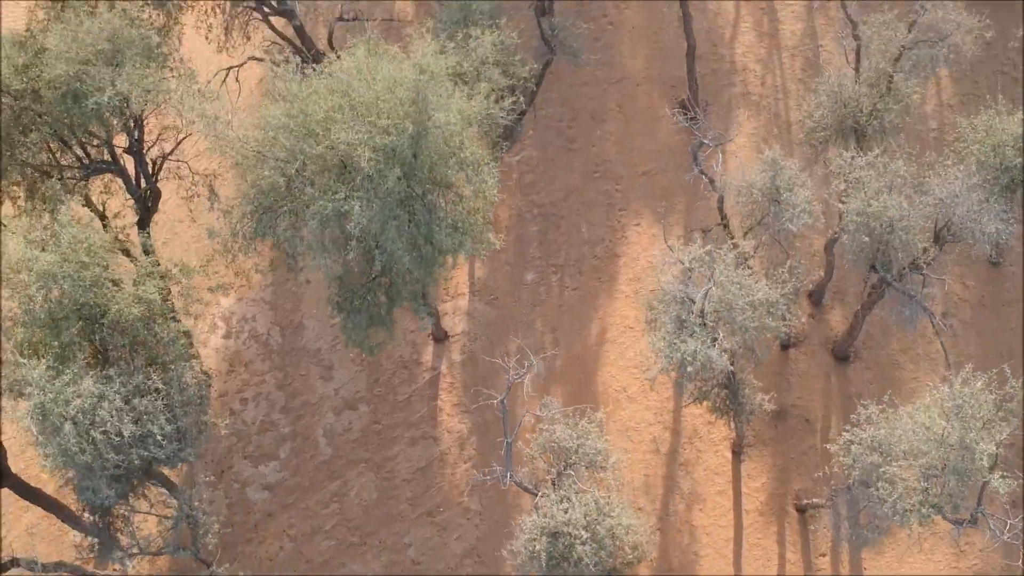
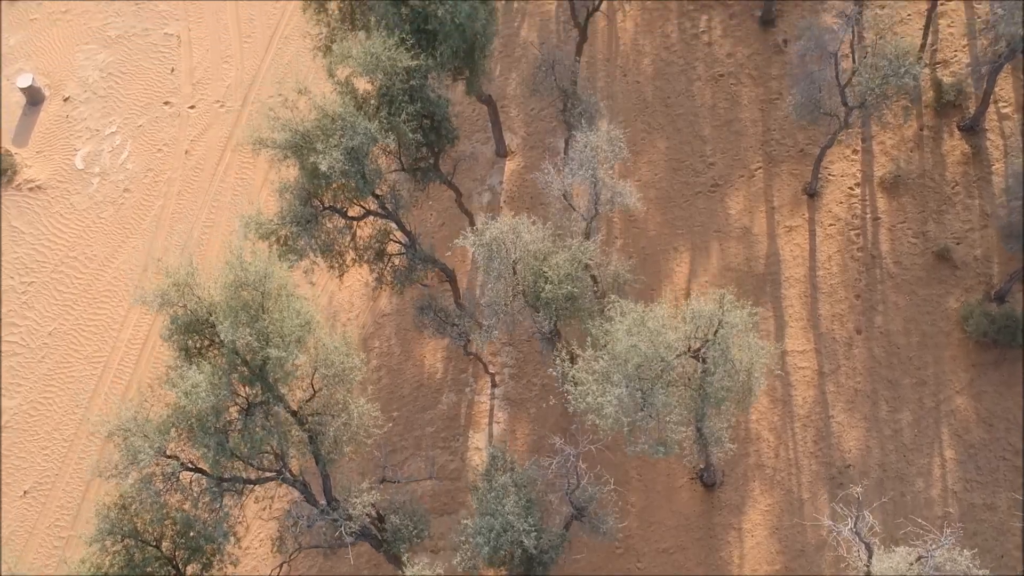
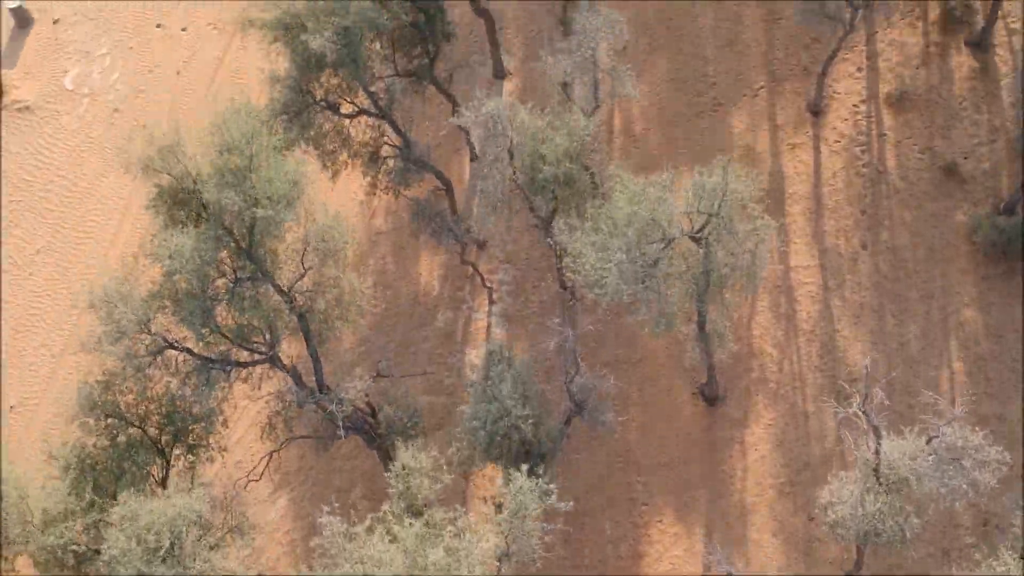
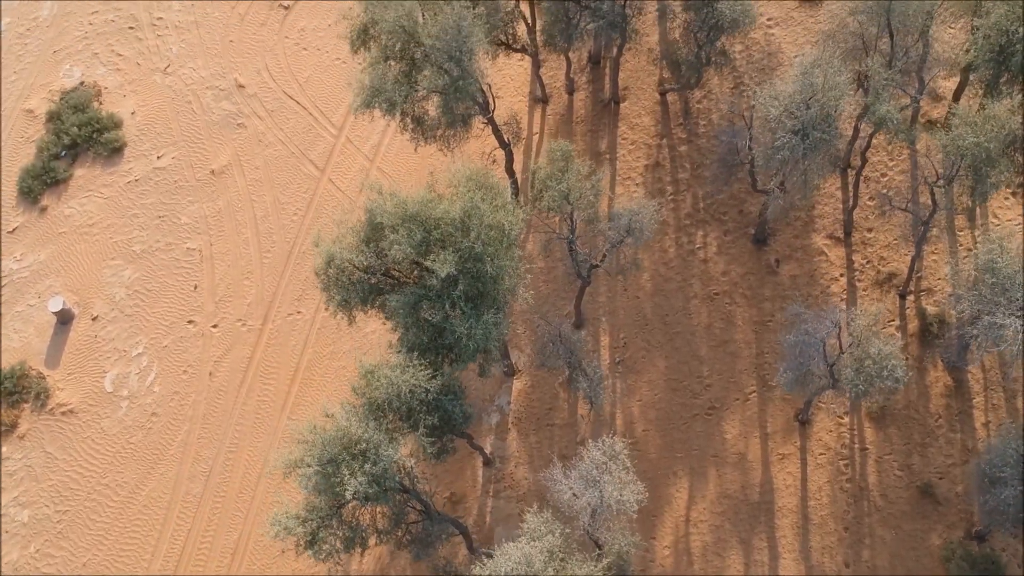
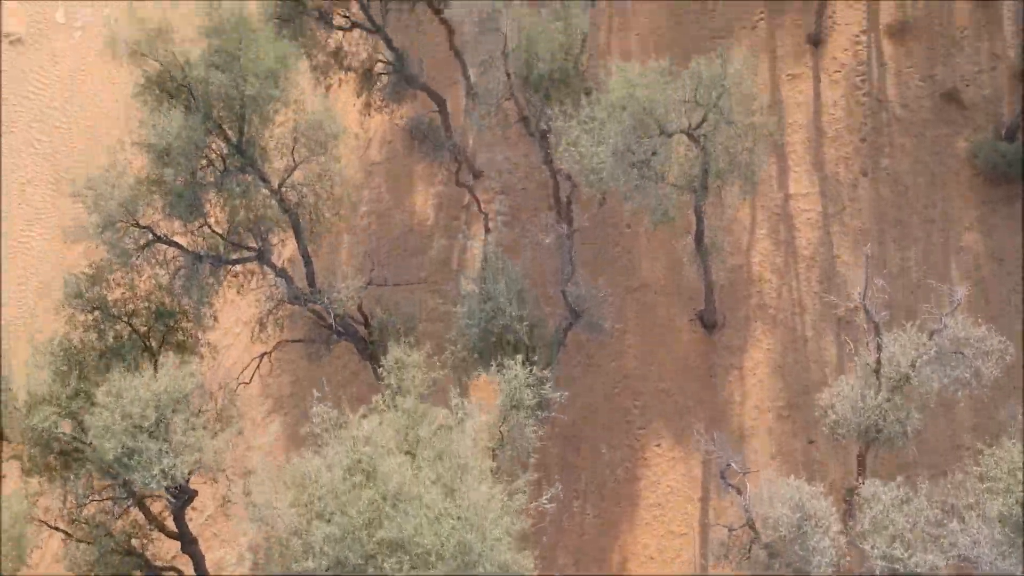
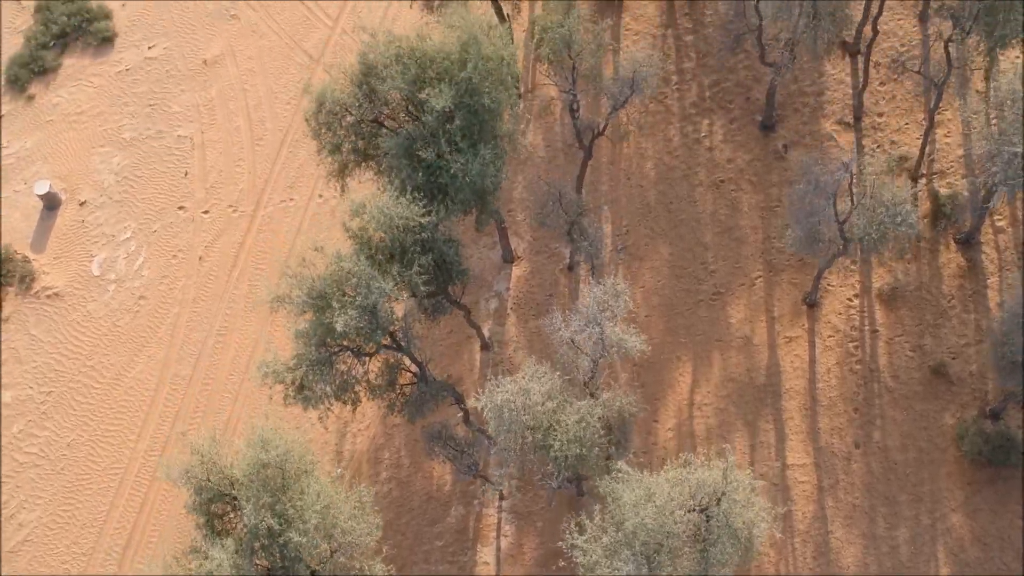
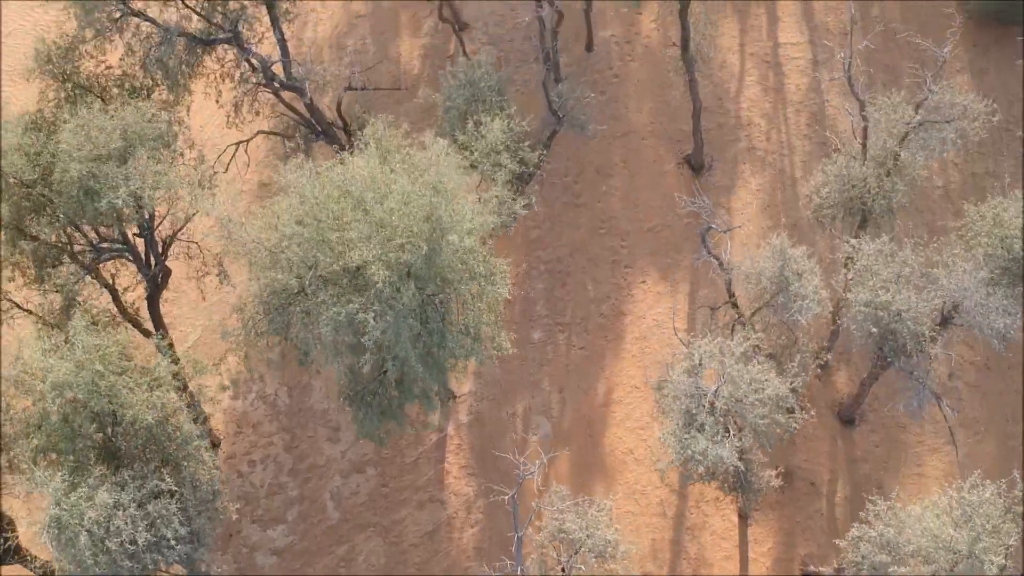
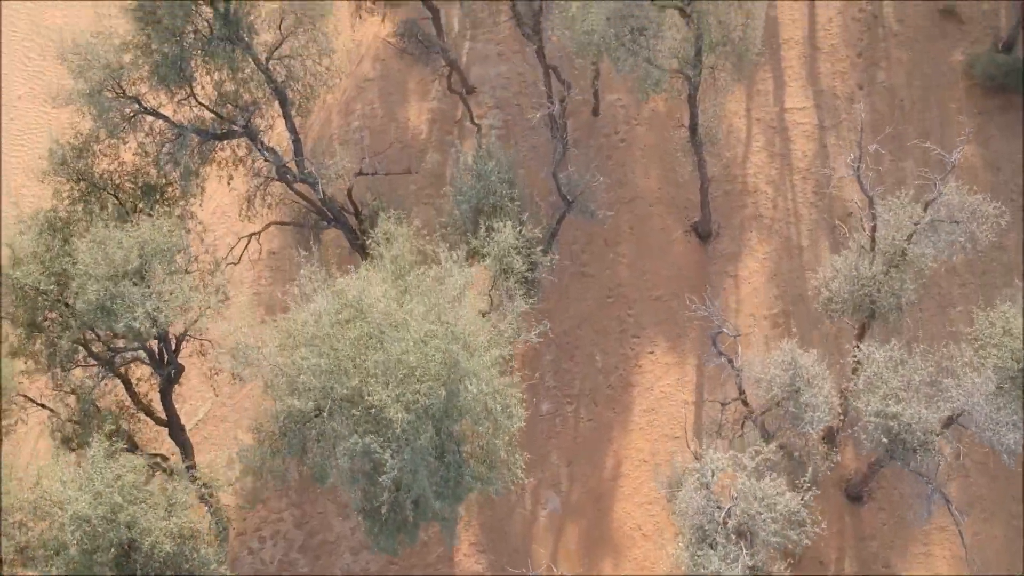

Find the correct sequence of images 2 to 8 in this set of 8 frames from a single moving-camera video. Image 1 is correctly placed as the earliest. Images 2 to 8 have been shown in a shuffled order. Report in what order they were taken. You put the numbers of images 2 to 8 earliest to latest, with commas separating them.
7, 8, 5, 3, 2, 6, 4
